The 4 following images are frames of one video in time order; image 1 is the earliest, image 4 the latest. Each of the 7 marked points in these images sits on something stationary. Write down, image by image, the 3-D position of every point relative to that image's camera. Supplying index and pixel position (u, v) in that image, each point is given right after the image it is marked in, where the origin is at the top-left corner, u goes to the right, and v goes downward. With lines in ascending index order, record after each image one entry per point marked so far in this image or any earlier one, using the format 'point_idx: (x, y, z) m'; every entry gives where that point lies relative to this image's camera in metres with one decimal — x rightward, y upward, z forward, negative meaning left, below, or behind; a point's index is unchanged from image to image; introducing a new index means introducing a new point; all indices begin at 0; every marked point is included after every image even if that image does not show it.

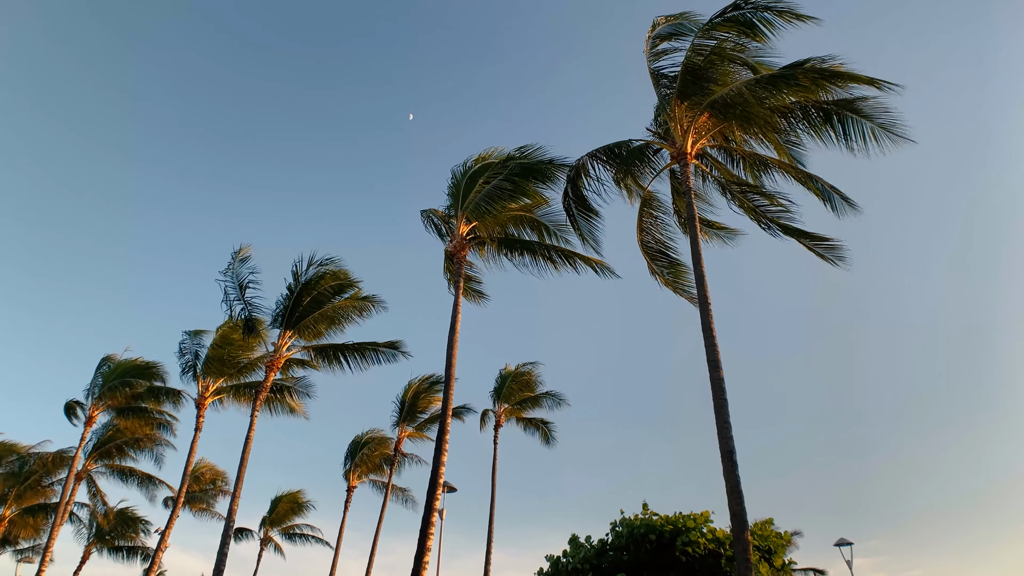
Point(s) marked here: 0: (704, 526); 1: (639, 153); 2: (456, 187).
0: (+4.3, -5.3, +12.5) m
1: (+2.7, +2.8, +11.5) m
2: (-1.2, +2.3, +12.5) m
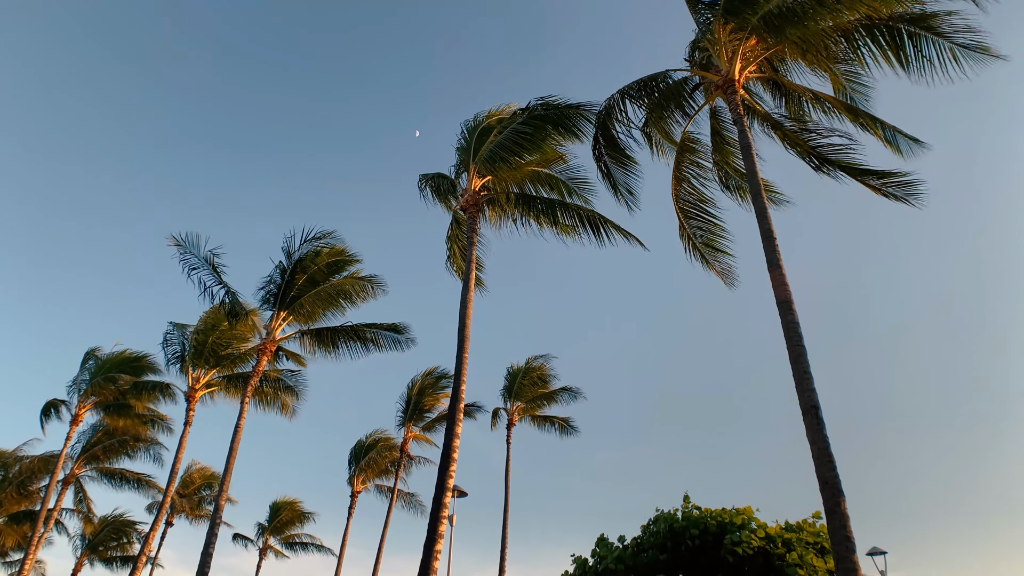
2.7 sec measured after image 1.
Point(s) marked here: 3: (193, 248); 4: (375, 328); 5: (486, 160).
0: (+4.7, -4.6, +10.9) m
1: (+3.0, +3.5, +10.1) m
2: (-0.9, +3.0, +11.2) m
3: (-9.4, +1.3, +16.7) m
4: (-3.8, -1.1, +15.4) m
5: (-0.5, +2.5, +10.8) m
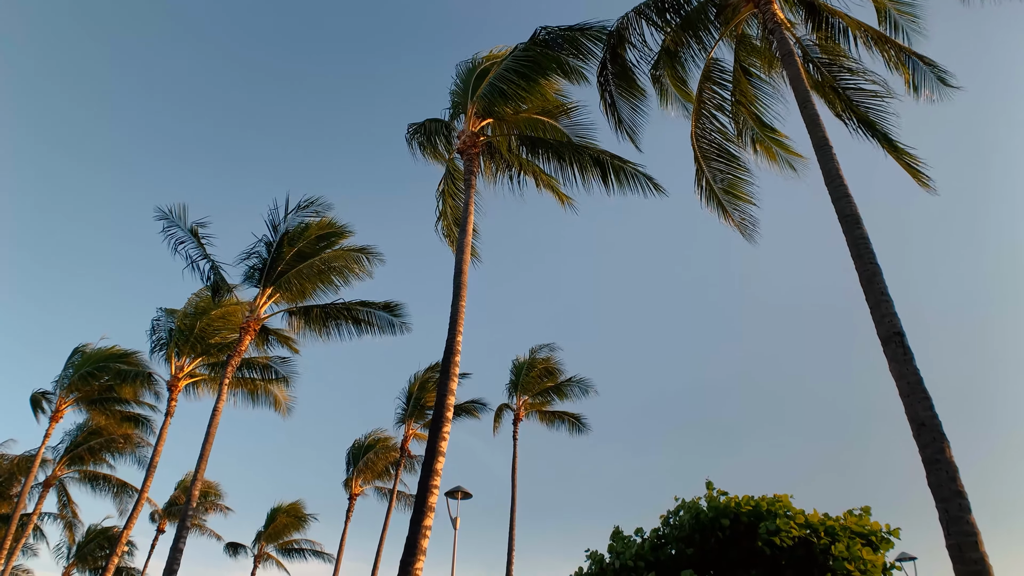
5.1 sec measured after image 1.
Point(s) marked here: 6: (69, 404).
0: (+4.8, -3.8, +9.6) m
1: (+3.0, +4.3, +9.0) m
2: (-0.8, +3.7, +10.0) m
3: (-9.3, +1.8, +15.6) m
4: (-3.6, -0.5, +14.2) m
5: (-0.5, +3.2, +9.7) m
6: (-15.6, -4.1, +19.7) m
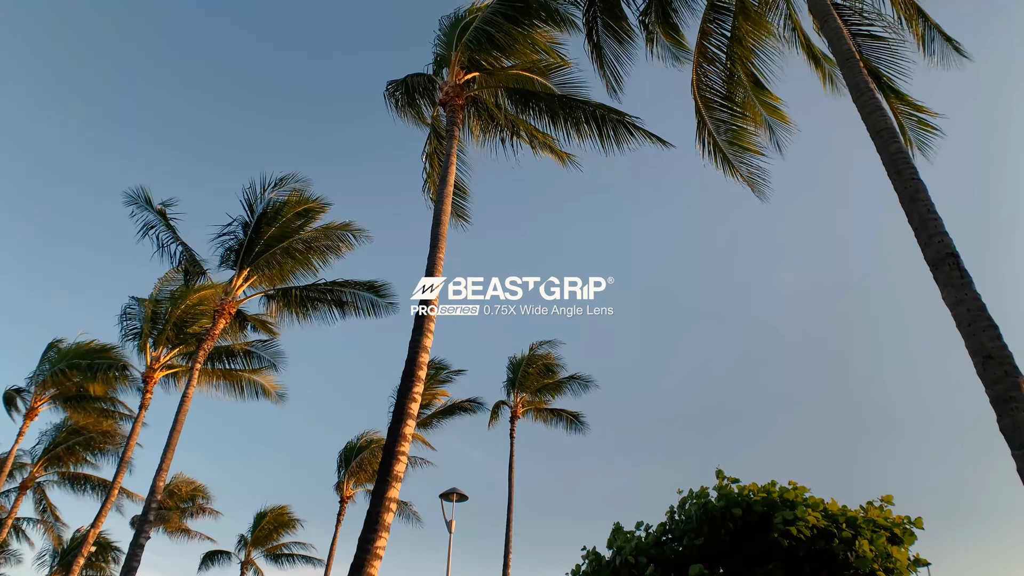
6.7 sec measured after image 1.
0: (+4.6, -3.2, +8.7) m
1: (+2.8, +4.8, +8.2) m
2: (-1.0, +4.2, +9.3) m
3: (-9.5, +2.2, +14.9) m
4: (-3.8, -0.1, +13.4) m
5: (-0.7, +3.7, +8.9) m
6: (-15.7, -3.9, +18.9) m
